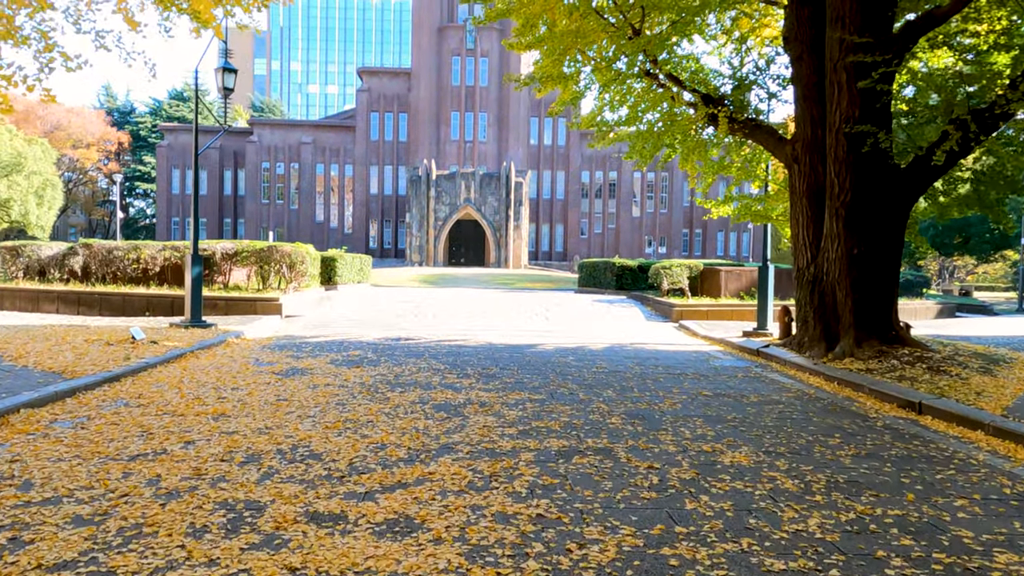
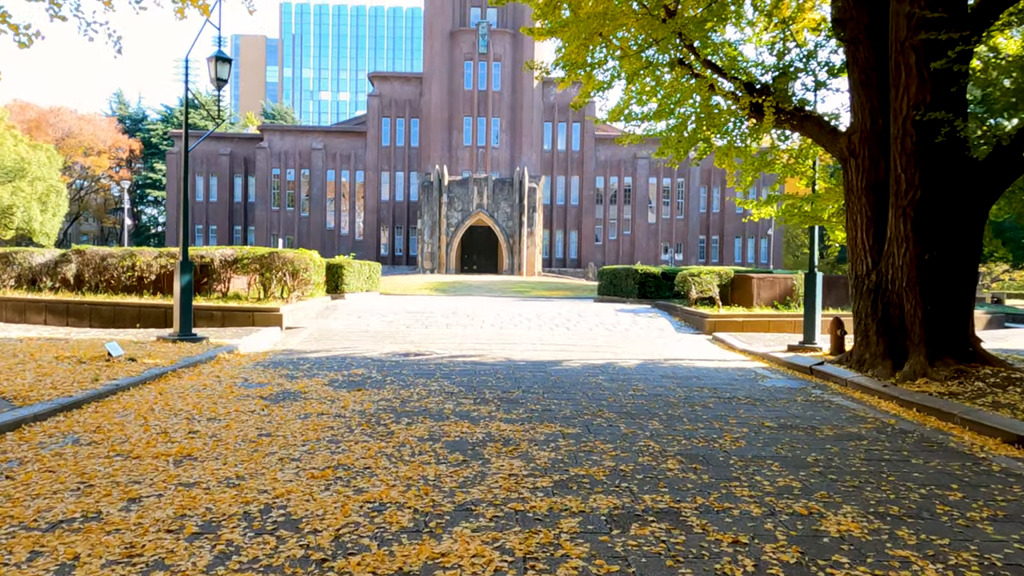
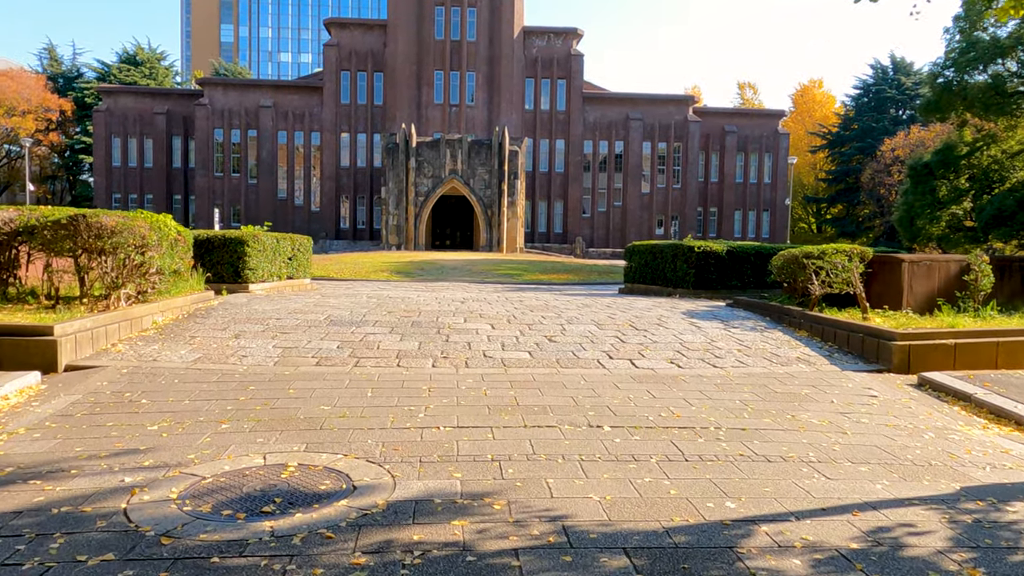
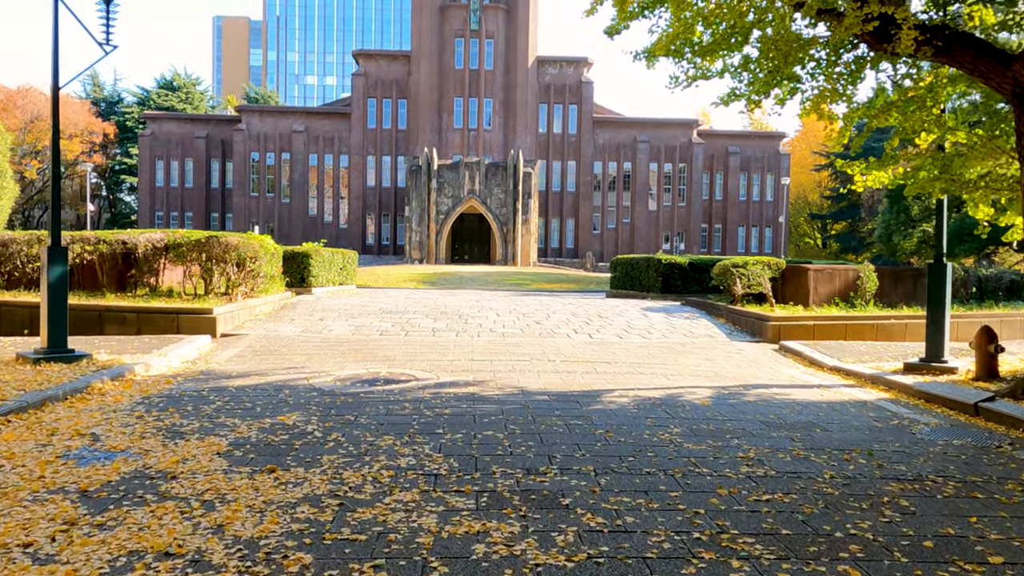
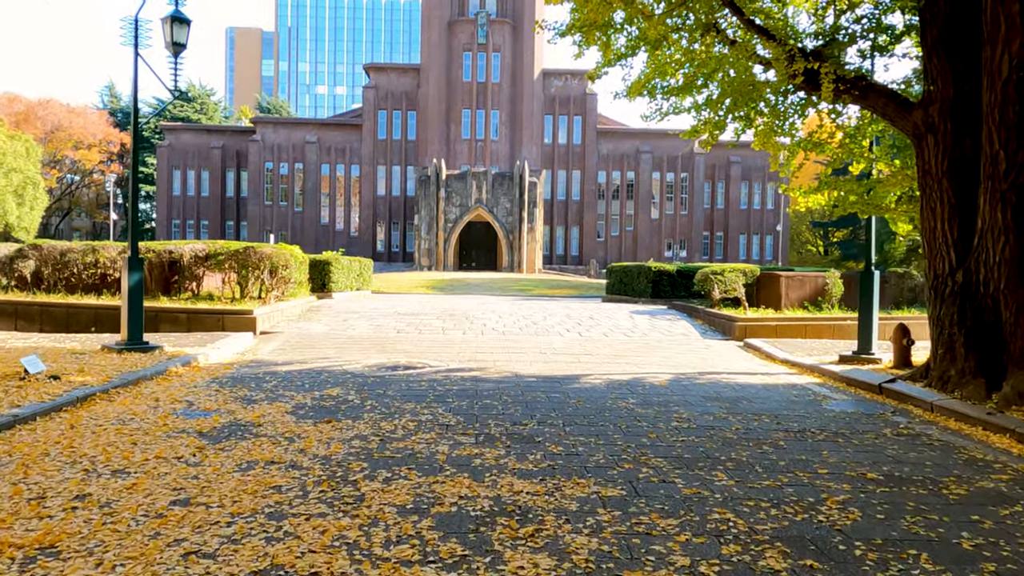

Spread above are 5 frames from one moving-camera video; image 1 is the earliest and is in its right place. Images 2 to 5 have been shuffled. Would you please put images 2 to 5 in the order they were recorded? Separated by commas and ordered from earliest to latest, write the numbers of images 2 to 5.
2, 5, 4, 3
